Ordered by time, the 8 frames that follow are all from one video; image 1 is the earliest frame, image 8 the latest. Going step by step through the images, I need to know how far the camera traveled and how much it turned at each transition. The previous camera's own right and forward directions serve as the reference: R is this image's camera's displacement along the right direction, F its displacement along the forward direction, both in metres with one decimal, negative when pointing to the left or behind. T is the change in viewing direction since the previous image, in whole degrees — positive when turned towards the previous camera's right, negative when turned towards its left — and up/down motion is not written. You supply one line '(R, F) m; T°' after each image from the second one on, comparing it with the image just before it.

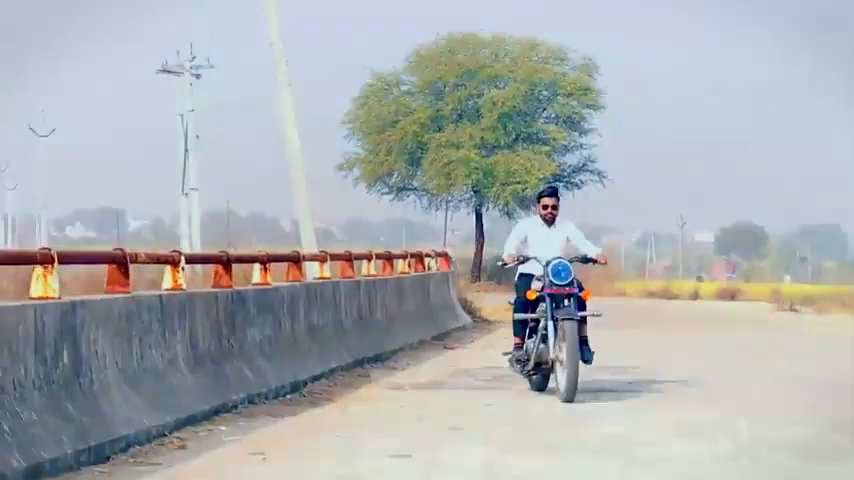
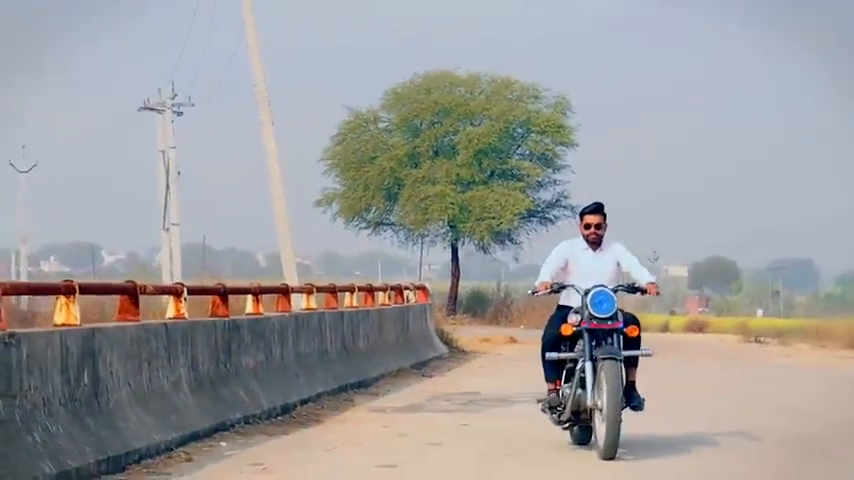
(0.0, -1.1) m; +1°
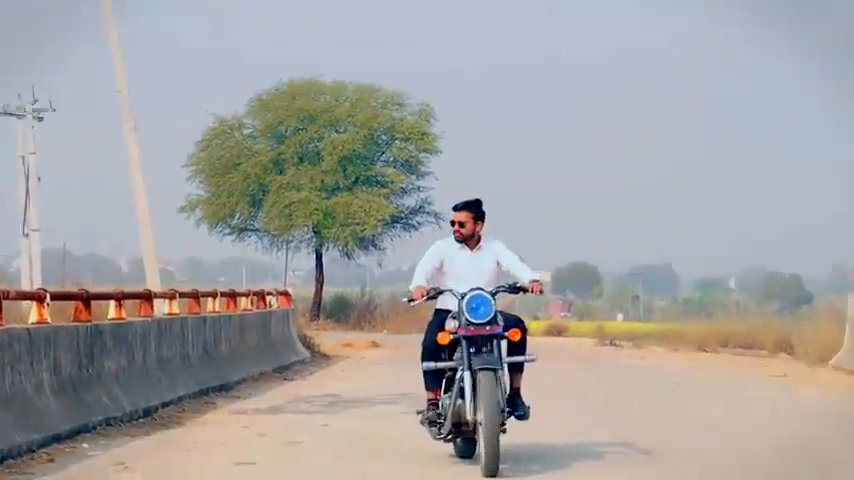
(+0.1, -0.4) m; +5°
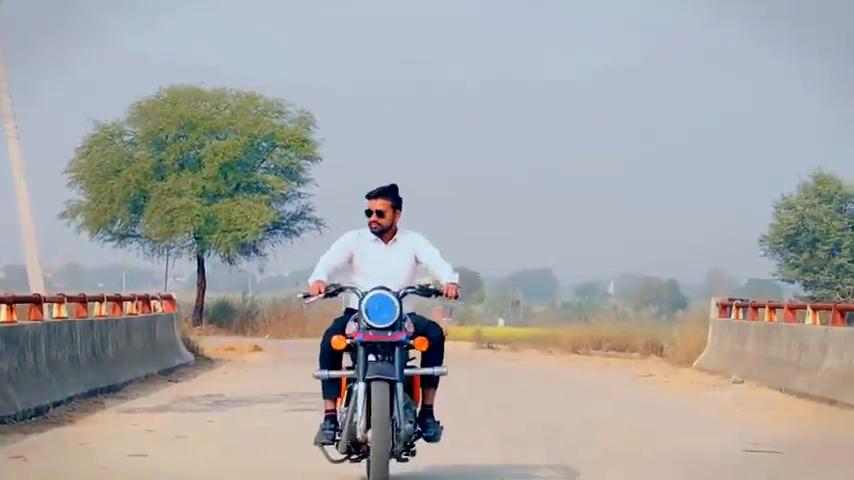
(0.0, -0.8) m; +4°
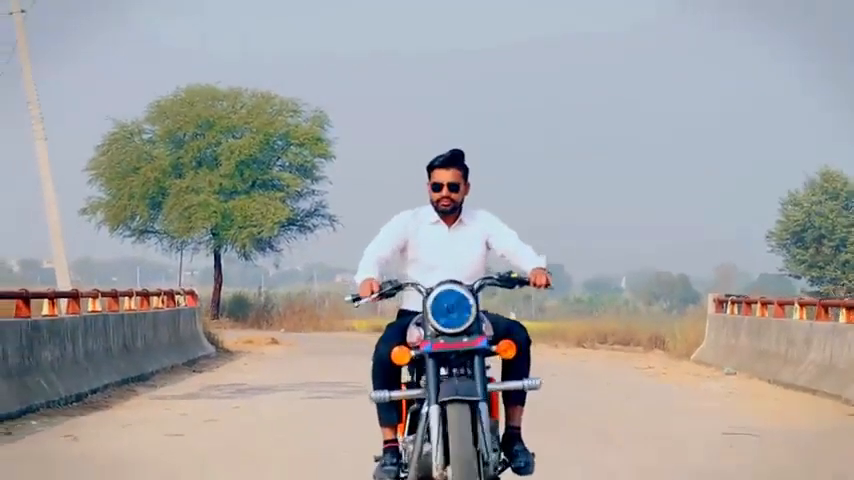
(0.0, -1.3) m; 0°
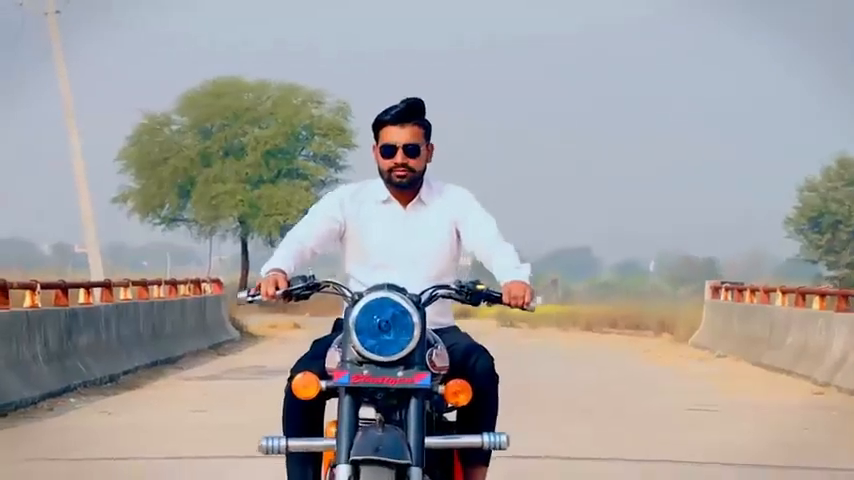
(+0.3, -1.6) m; -1°
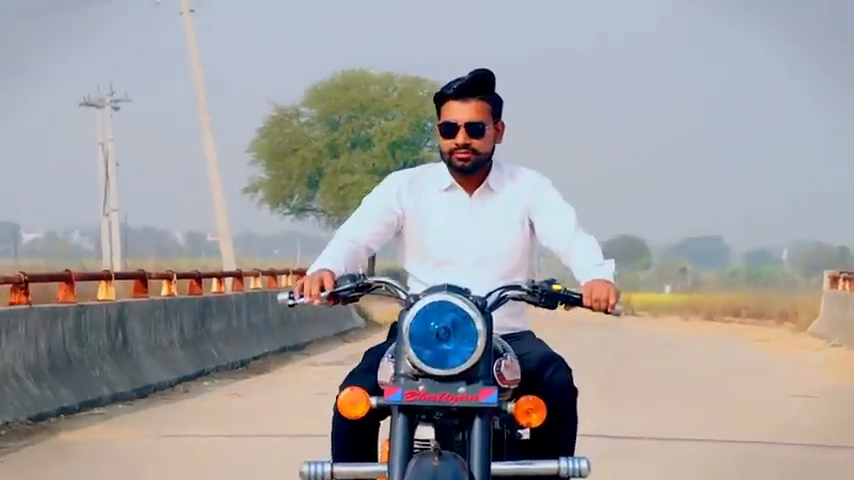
(+0.2, -0.8) m; -4°
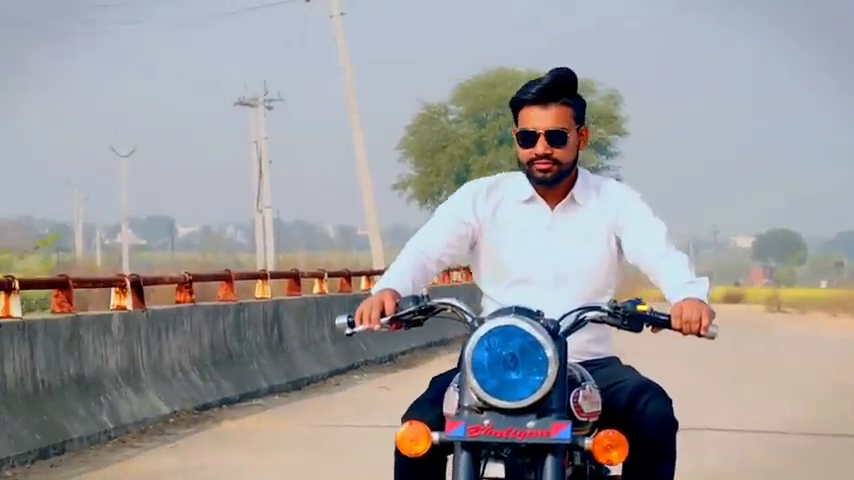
(+0.1, -0.8) m; -5°
